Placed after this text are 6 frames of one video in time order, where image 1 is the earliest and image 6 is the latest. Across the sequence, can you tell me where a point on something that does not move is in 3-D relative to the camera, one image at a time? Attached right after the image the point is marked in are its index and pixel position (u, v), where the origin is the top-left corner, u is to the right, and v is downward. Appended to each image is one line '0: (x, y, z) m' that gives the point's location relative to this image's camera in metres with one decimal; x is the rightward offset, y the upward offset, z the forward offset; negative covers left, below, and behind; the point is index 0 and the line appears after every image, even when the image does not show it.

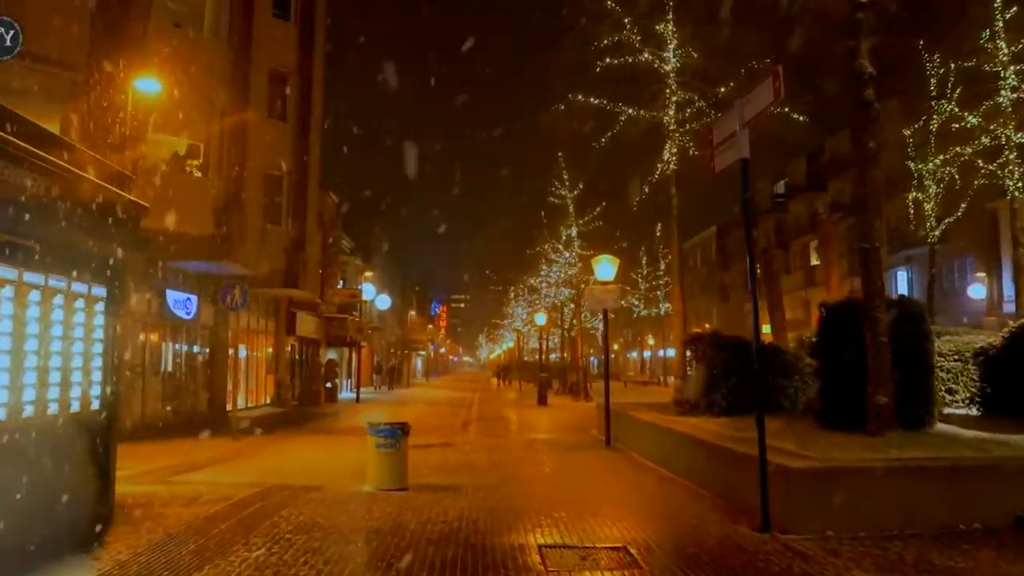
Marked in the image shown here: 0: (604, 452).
0: (+1.6, -2.9, +16.0) m
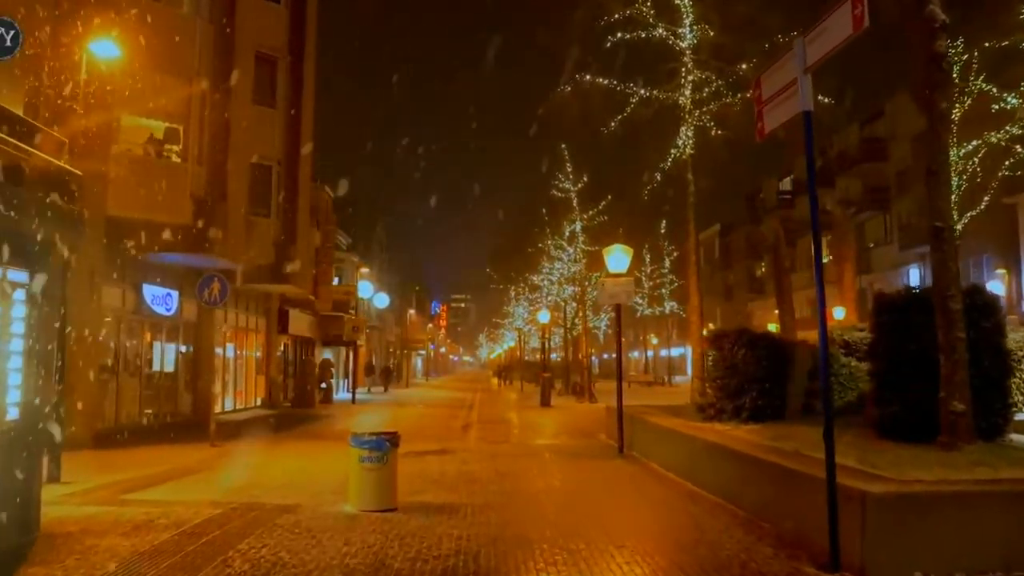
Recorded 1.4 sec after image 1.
0: (+1.7, -2.8, +14.4) m
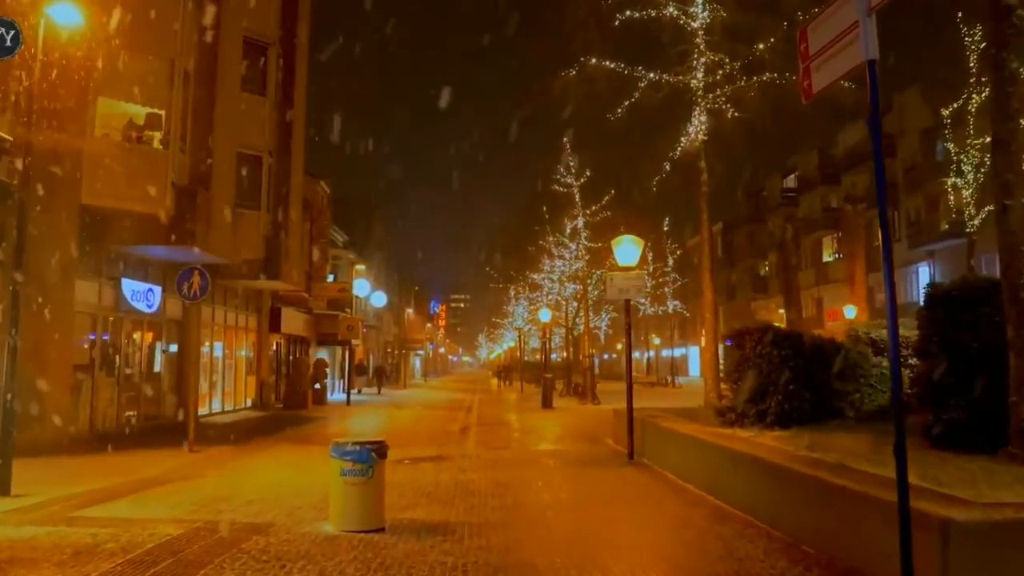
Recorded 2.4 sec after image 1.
0: (+1.7, -2.7, +13.3) m
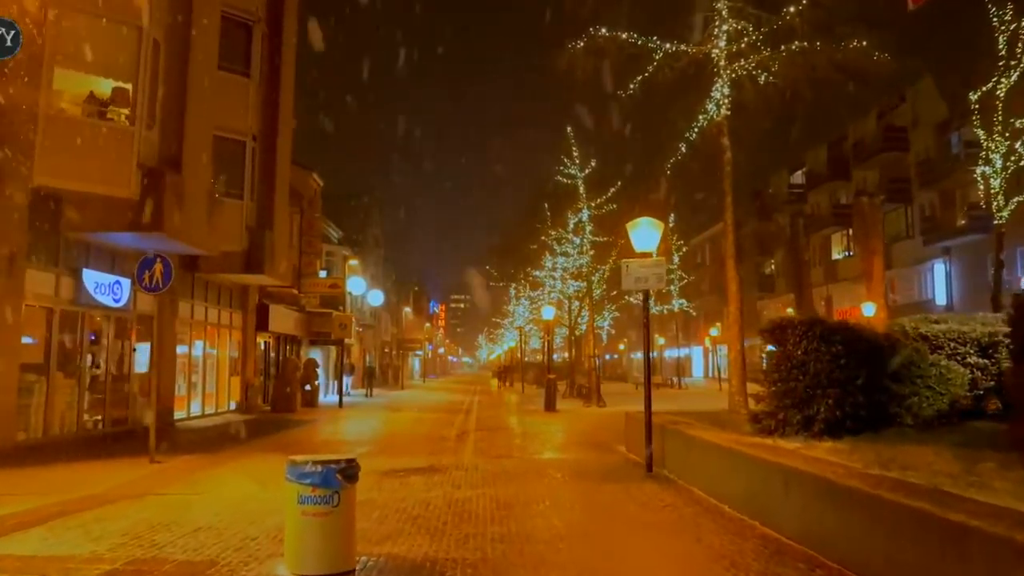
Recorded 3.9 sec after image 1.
0: (+1.8, -2.5, +11.5) m
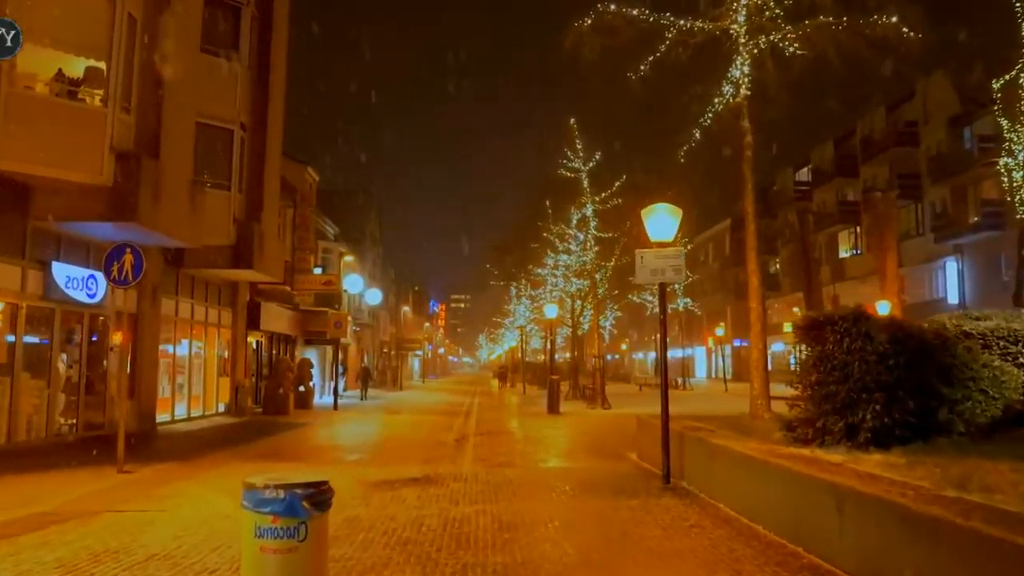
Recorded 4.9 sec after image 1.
0: (+1.8, -2.4, +10.3) m
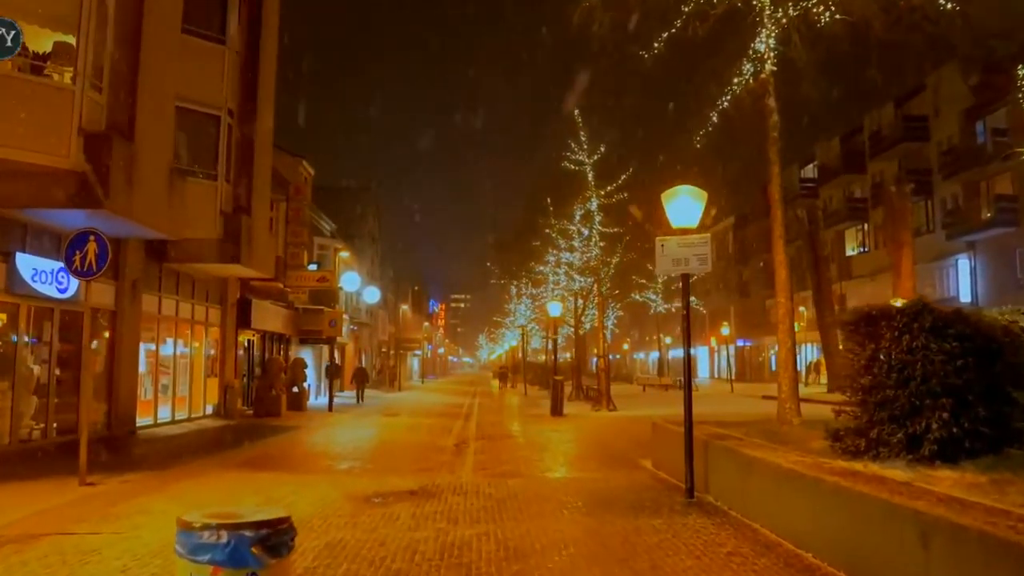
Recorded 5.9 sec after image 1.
0: (+1.9, -2.3, +9.0) m
